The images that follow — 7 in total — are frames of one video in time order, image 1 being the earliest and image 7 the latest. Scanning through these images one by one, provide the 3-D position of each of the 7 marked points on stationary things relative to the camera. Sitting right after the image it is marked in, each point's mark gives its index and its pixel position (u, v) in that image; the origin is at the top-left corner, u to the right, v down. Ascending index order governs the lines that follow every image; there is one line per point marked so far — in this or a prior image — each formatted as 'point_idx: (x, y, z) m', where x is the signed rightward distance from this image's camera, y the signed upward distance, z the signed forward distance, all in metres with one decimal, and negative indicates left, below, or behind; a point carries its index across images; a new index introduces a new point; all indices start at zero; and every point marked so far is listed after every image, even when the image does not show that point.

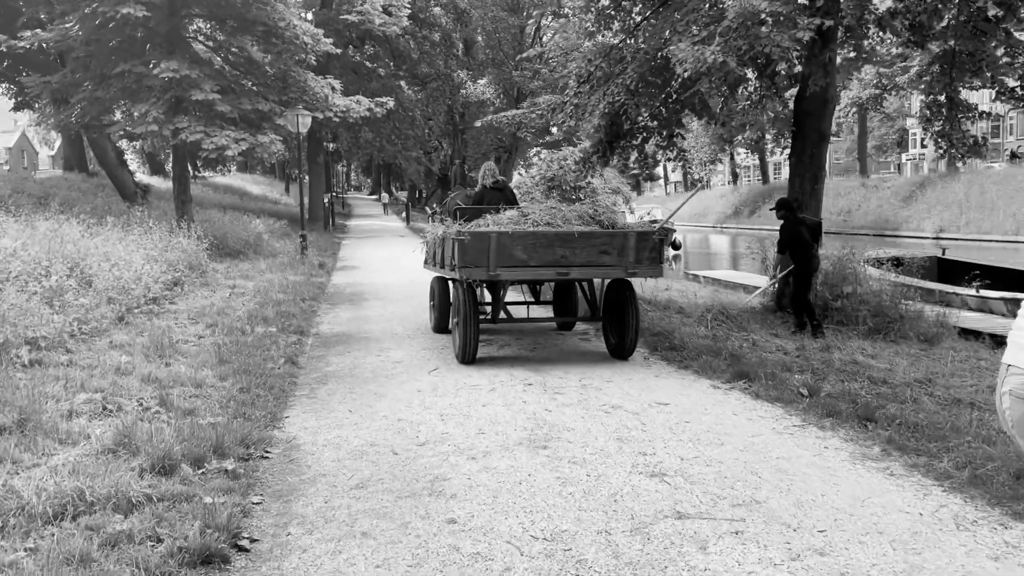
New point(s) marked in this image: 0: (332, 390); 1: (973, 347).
0: (-1.5, -0.9, +7.3) m
1: (+5.8, -0.8, +11.0) m
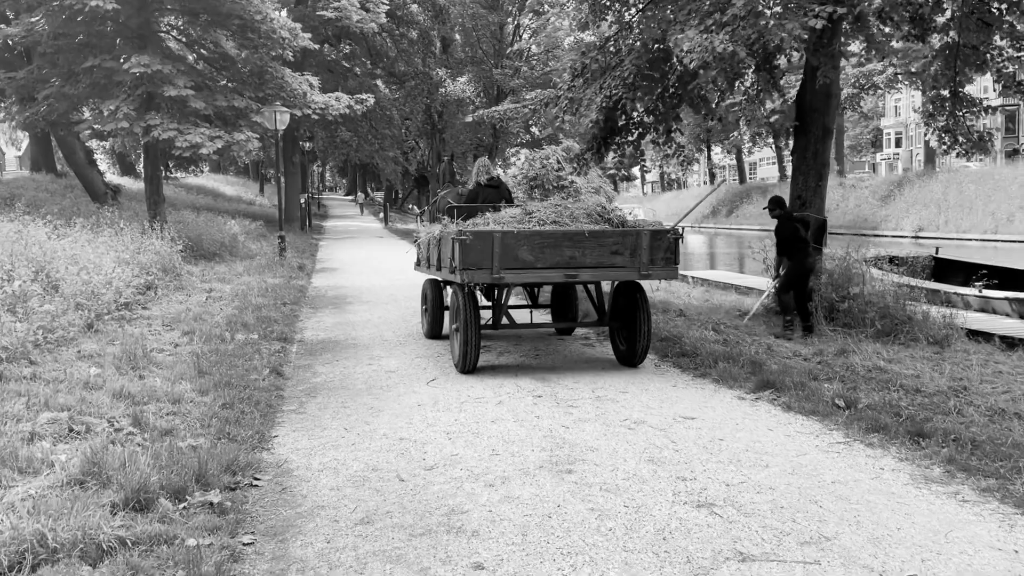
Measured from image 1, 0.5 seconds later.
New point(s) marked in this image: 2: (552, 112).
0: (-1.5, -0.9, +6.7) m
1: (+5.8, -0.8, +10.6) m
2: (+0.7, +2.7, +13.5) m
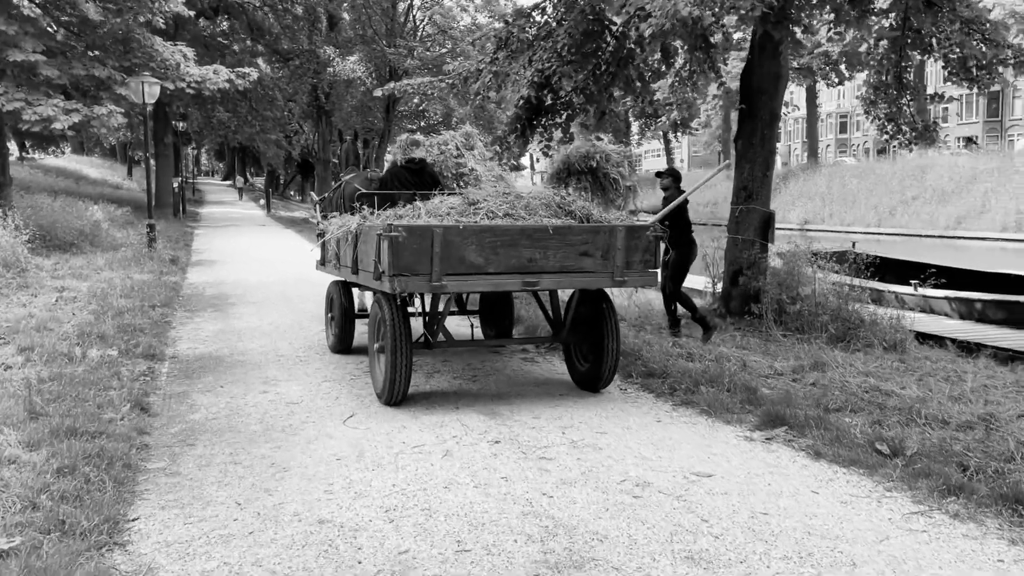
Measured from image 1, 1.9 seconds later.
0: (-1.8, -1.0, +5.0) m
1: (+4.9, -0.8, +9.8) m
2: (-0.5, +2.7, +12.0) m
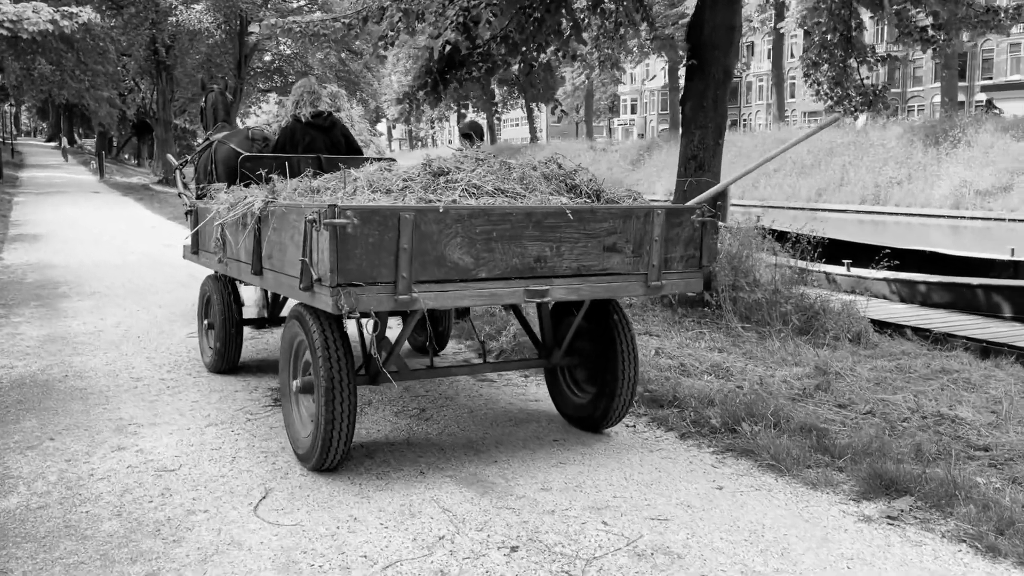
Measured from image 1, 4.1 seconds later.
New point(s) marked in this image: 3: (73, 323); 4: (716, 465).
0: (-1.6, -1.1, +2.9) m
1: (+4.1, -0.6, +8.7) m
2: (-1.6, +2.9, +9.9) m
3: (-4.0, -0.3, +8.0) m
4: (+1.0, -0.9, +4.2) m
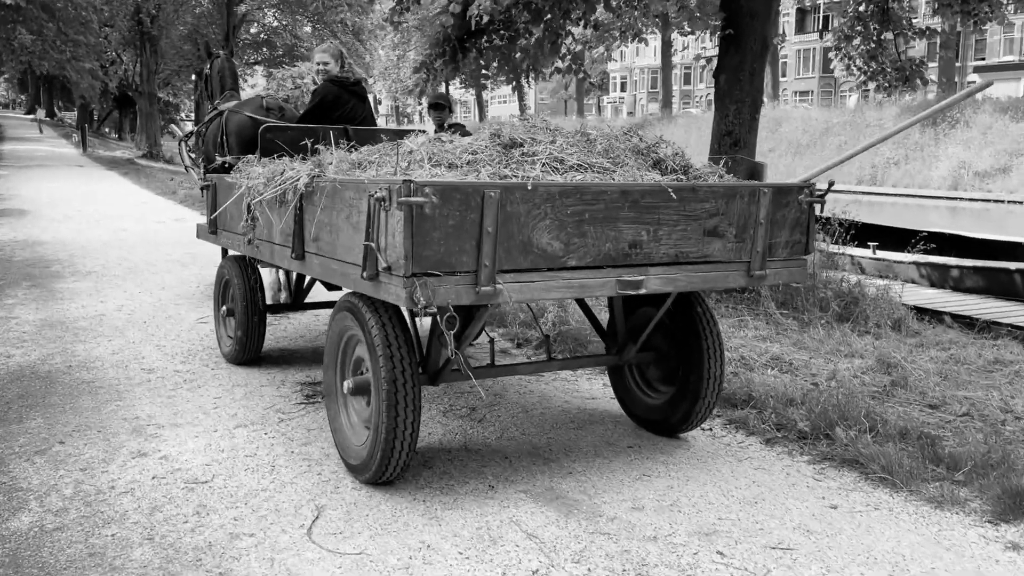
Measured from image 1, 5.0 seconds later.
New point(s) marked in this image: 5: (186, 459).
0: (-1.3, -1.0, +2.4) m
1: (+4.4, -0.5, +8.3) m
2: (-1.4, +3.1, +9.3) m
3: (-3.8, -0.2, +7.4) m
4: (+1.3, -0.8, +3.8) m
5: (-1.5, -0.8, +3.9) m
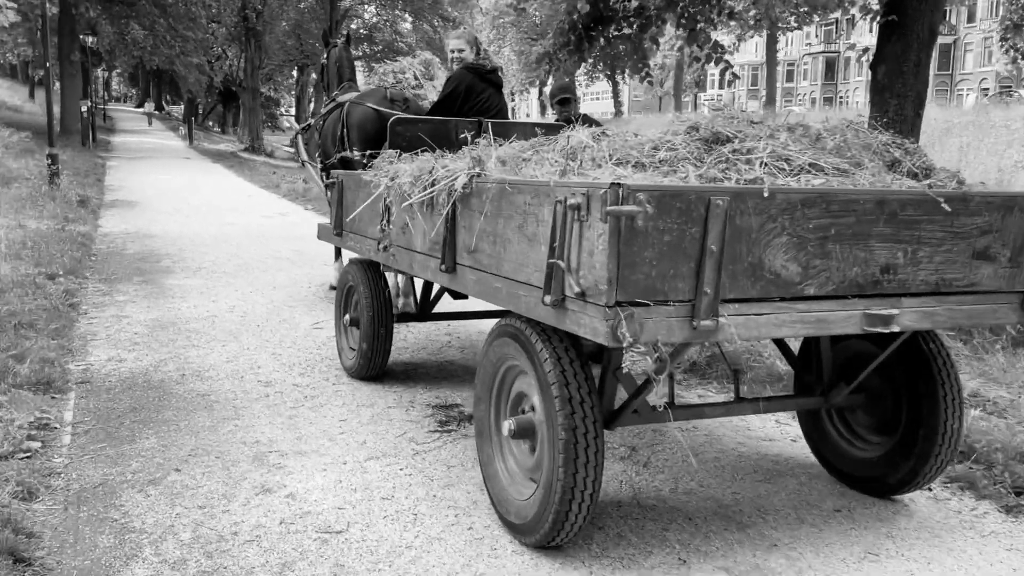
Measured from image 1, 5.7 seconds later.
0: (-0.7, -1.1, +1.9) m
1: (+5.5, -0.7, +7.2) m
2: (0.0, +3.1, +8.7) m
3: (-2.7, -0.1, +7.1) m
4: (+2.0, -0.9, +3.0) m
5: (-0.8, -0.8, +3.4) m
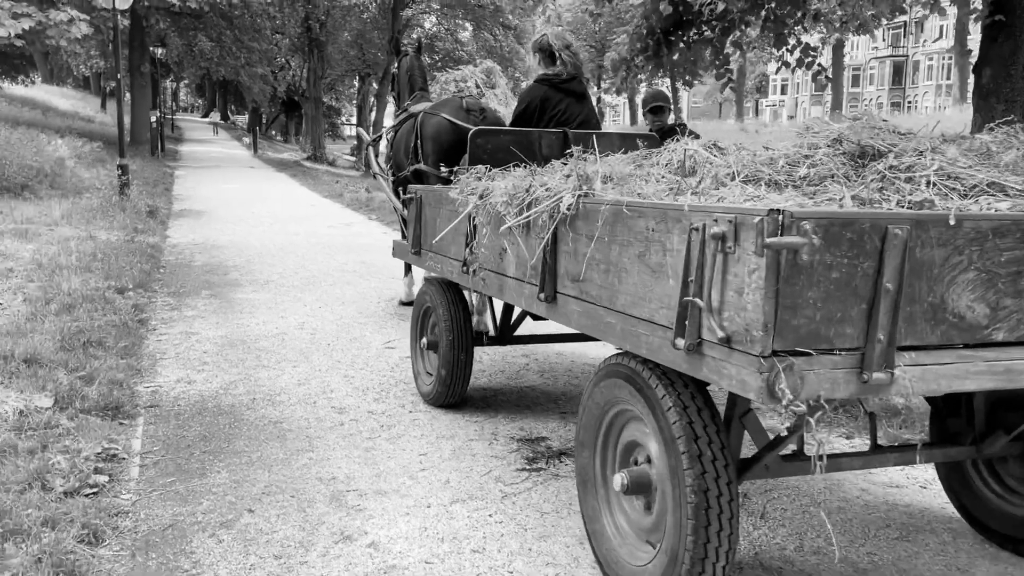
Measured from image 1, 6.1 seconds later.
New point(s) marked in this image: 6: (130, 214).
0: (-0.5, -1.2, +1.5) m
1: (+6.1, -0.9, +6.5) m
2: (+0.7, +2.9, +8.3) m
3: (-2.1, -0.3, +6.9) m
4: (+2.3, -1.1, +2.5) m
5: (-0.4, -0.9, +3.1) m
6: (-5.5, +1.0, +12.6) m
